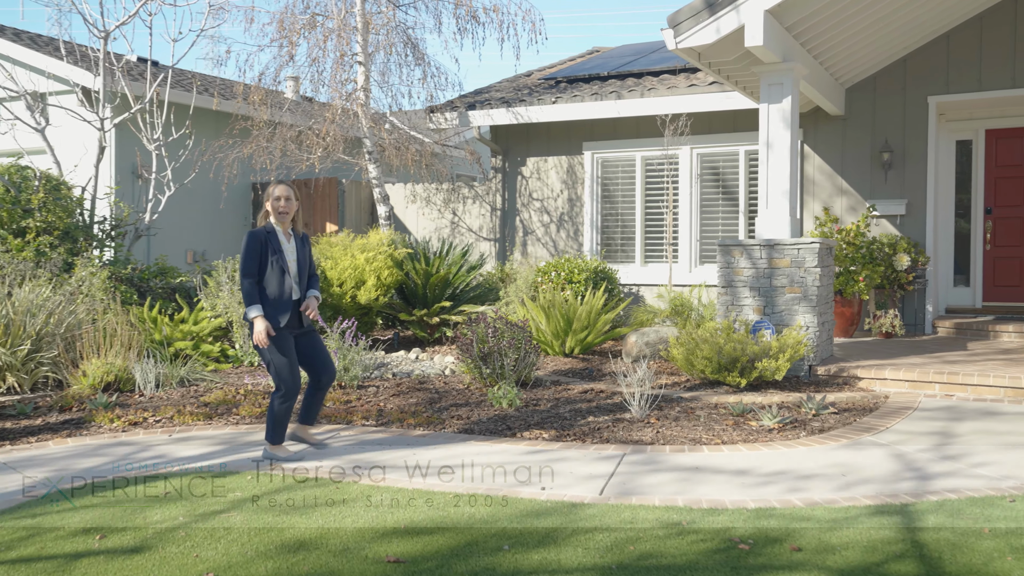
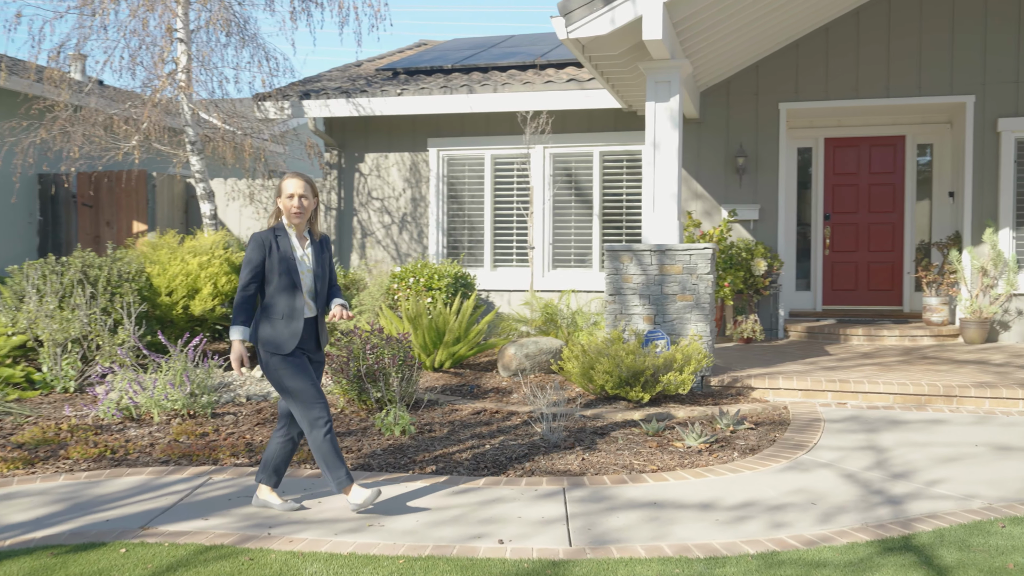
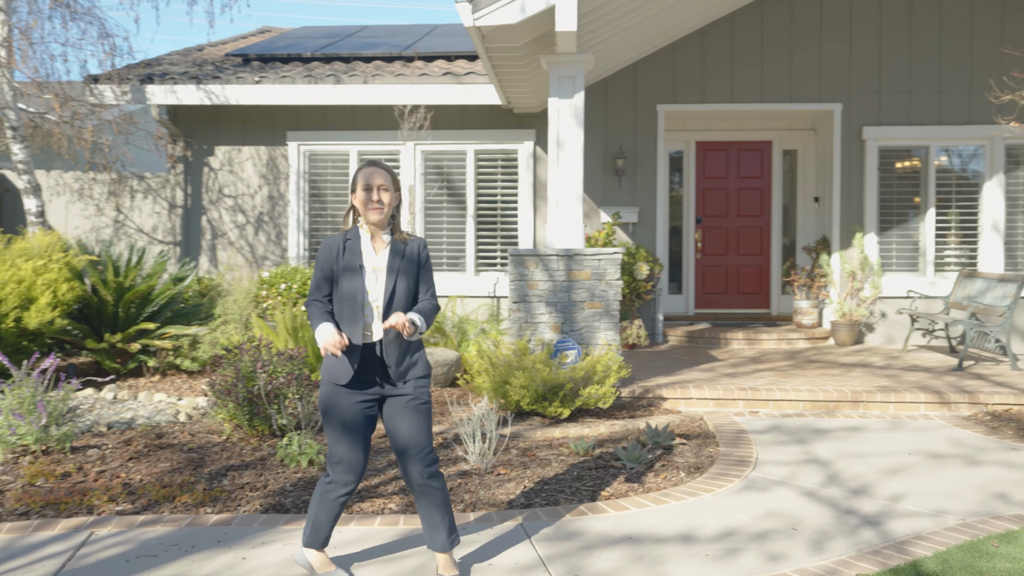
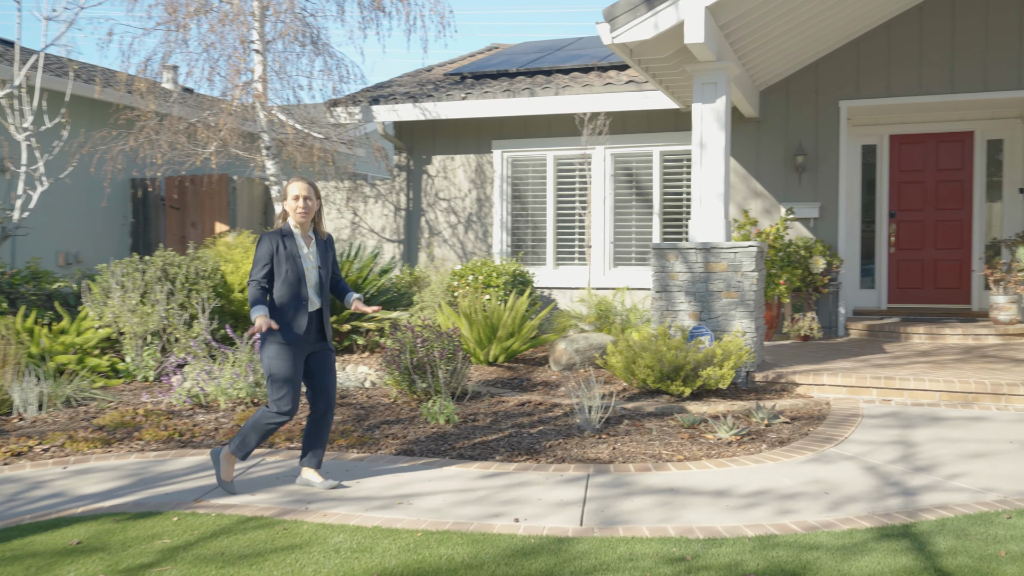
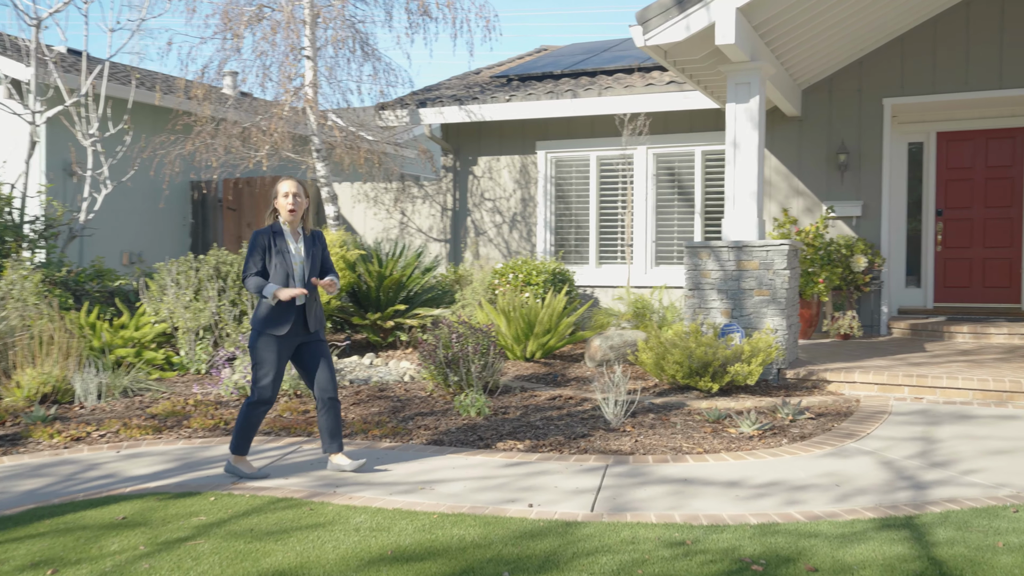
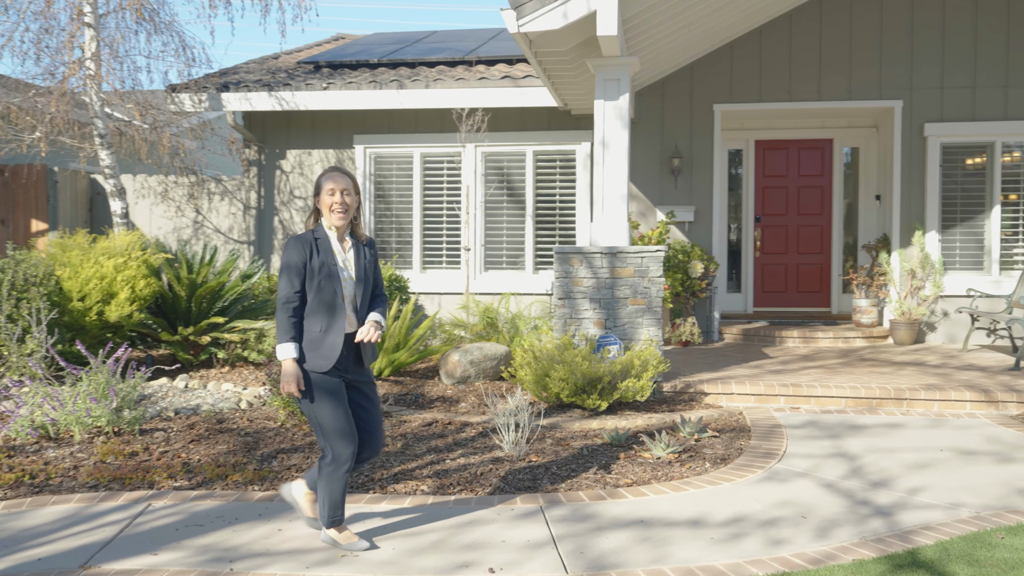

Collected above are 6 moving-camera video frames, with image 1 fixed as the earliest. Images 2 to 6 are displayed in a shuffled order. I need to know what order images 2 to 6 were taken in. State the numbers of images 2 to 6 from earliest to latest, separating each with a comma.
5, 4, 2, 6, 3
